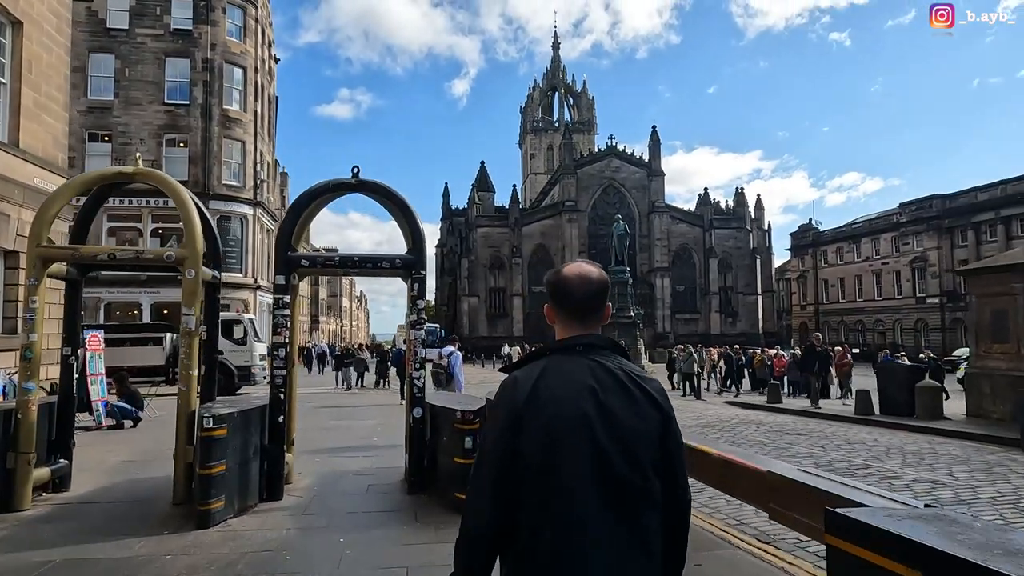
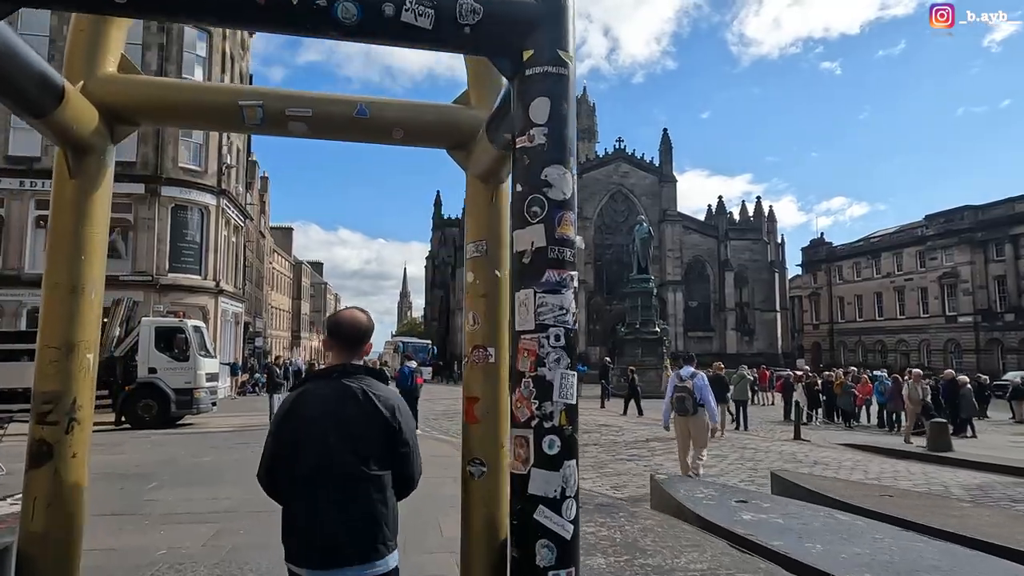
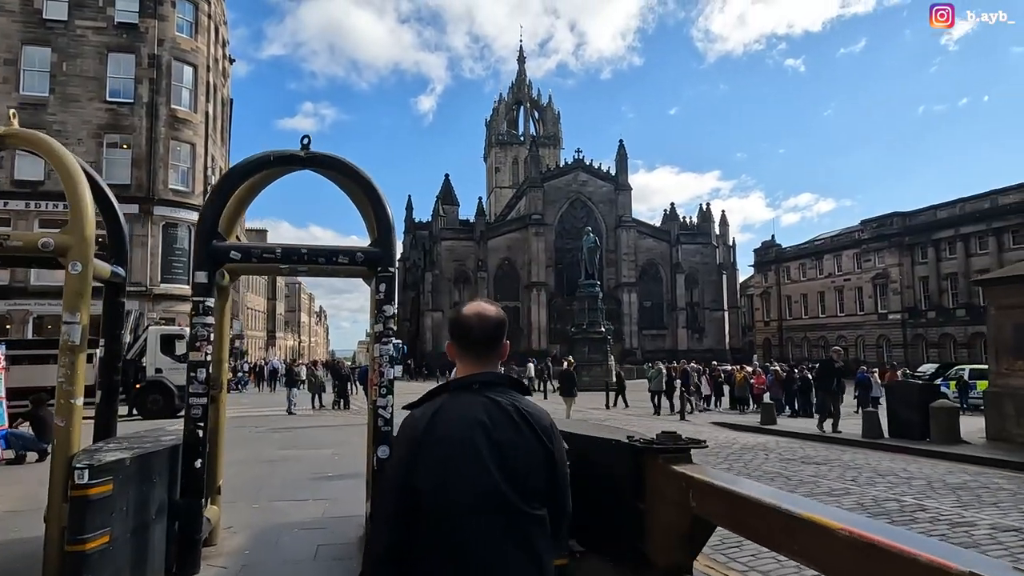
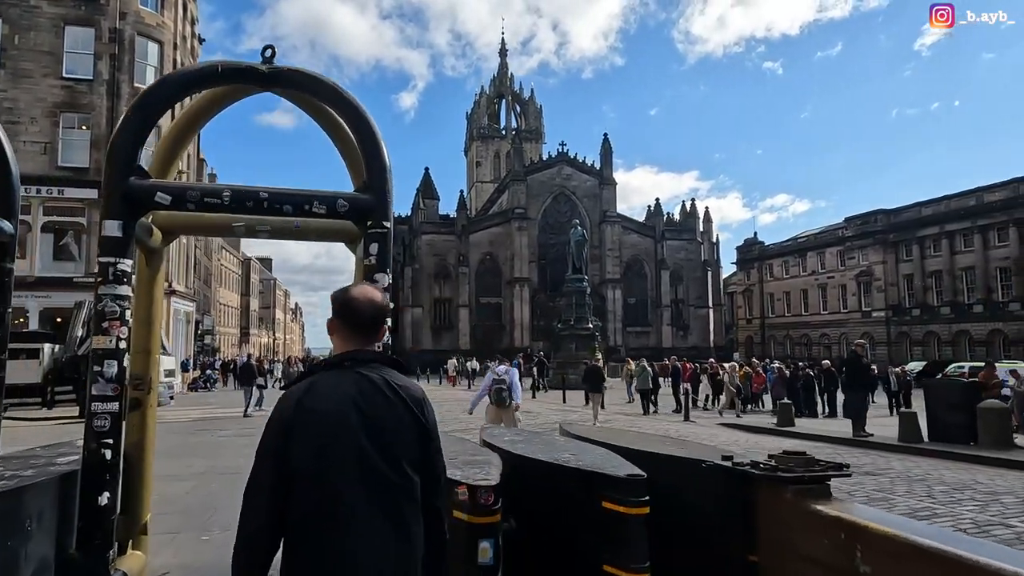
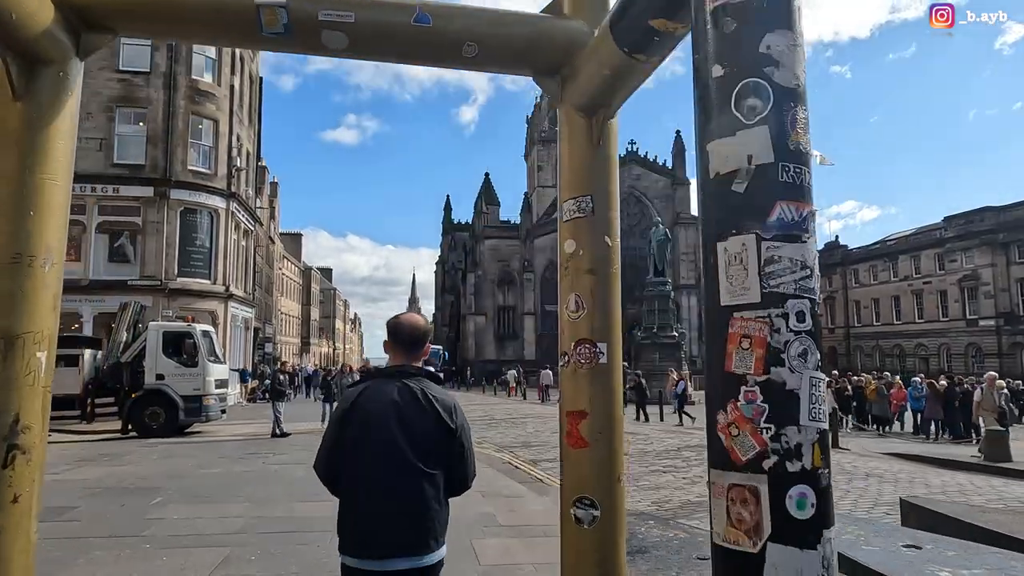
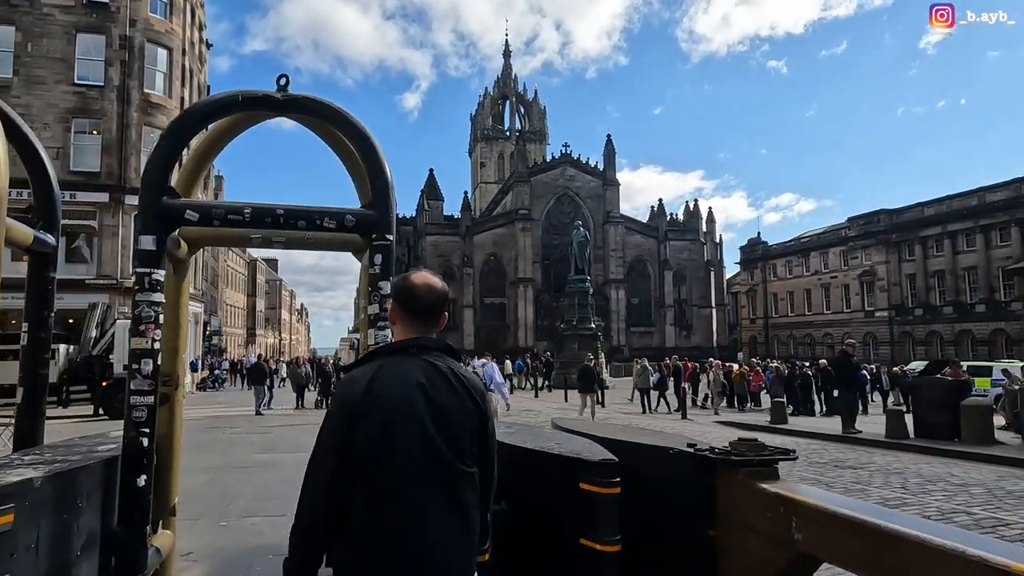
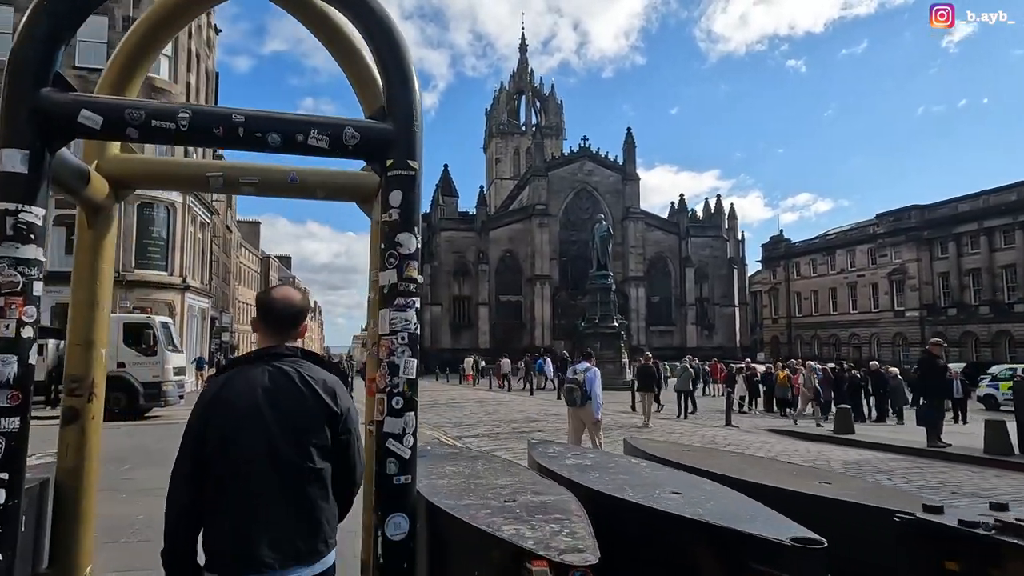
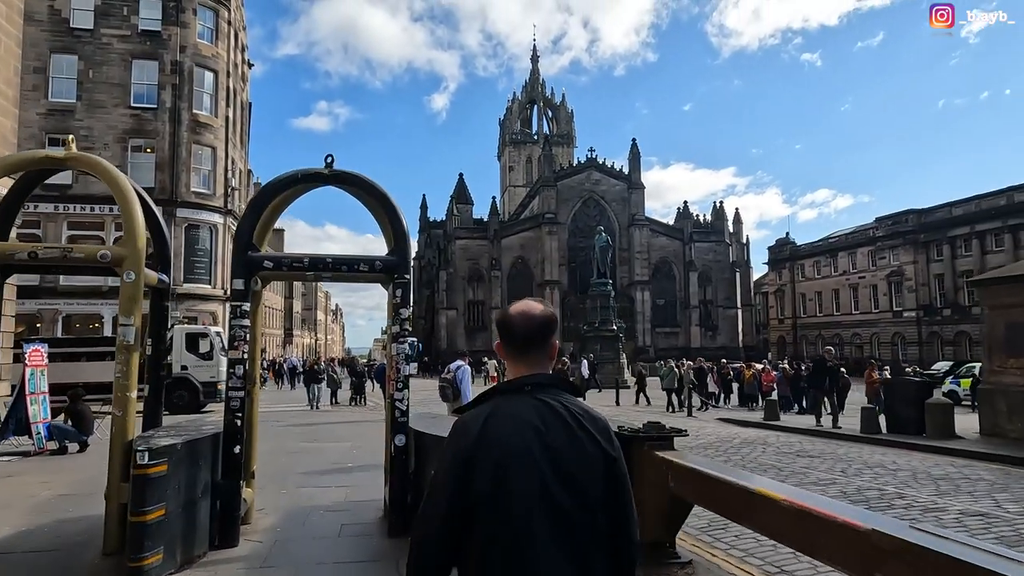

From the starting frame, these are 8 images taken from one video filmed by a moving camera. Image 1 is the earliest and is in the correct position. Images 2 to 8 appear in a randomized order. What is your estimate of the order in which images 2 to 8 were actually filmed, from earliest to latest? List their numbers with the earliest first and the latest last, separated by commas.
8, 3, 6, 4, 7, 2, 5
